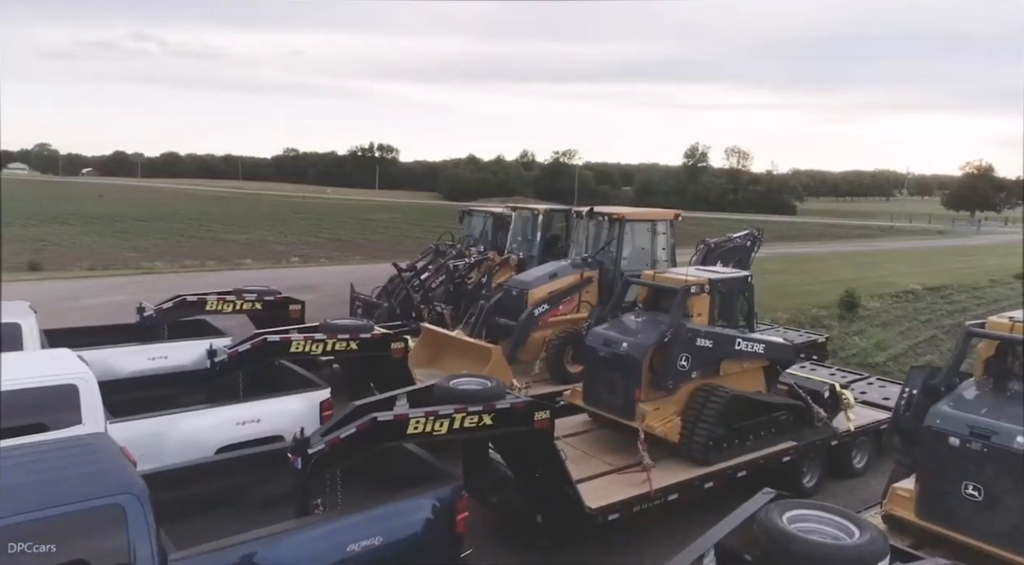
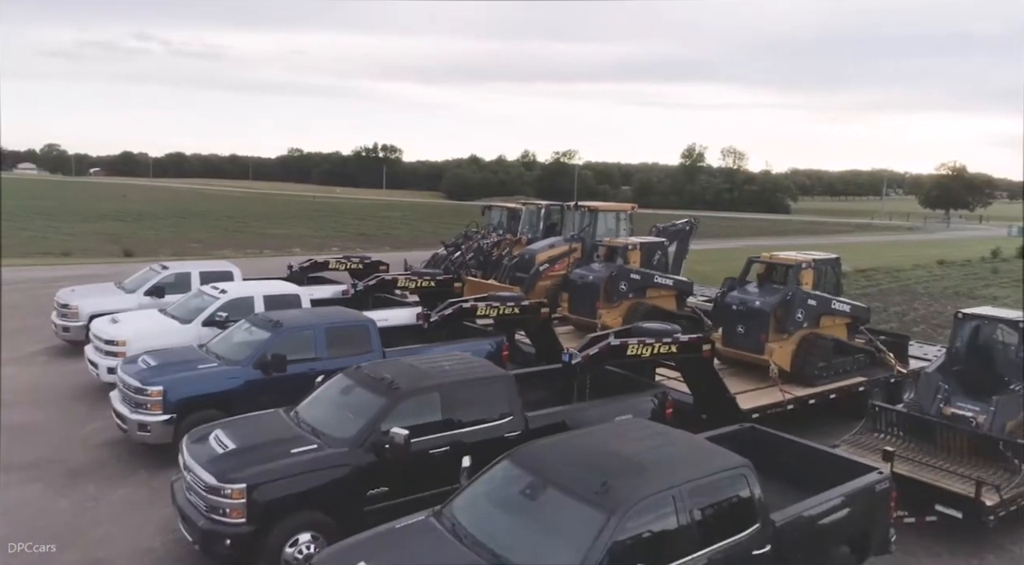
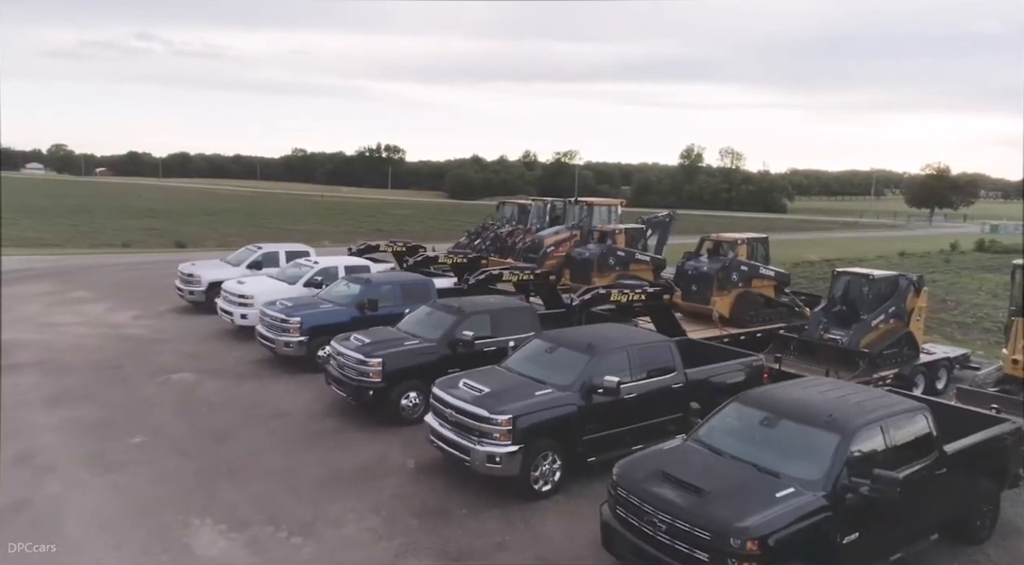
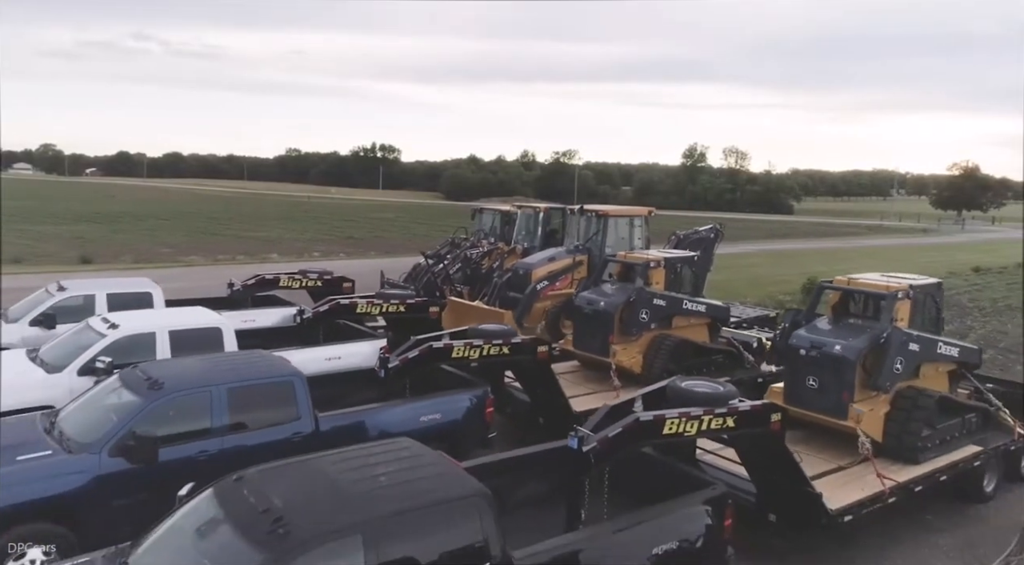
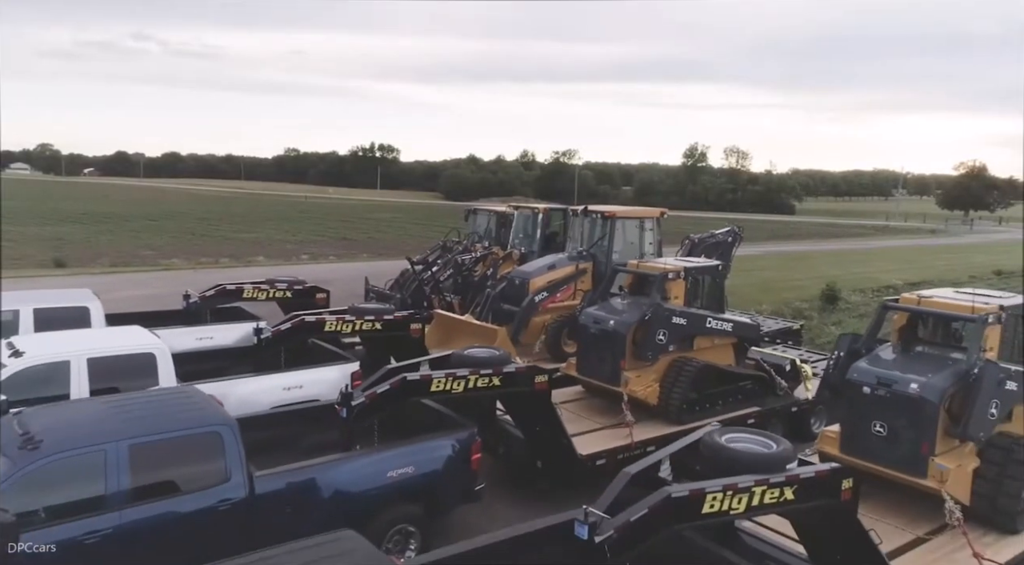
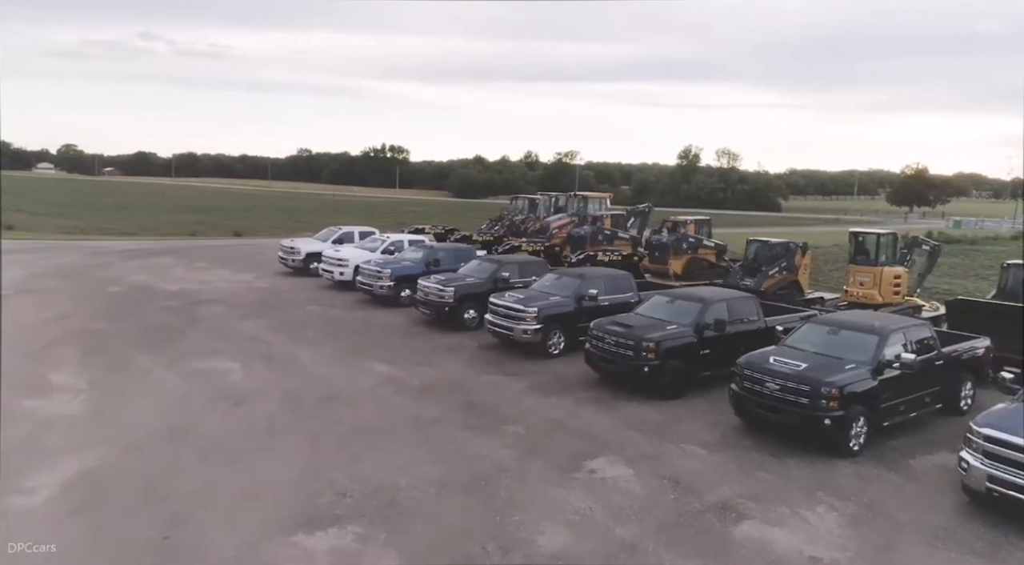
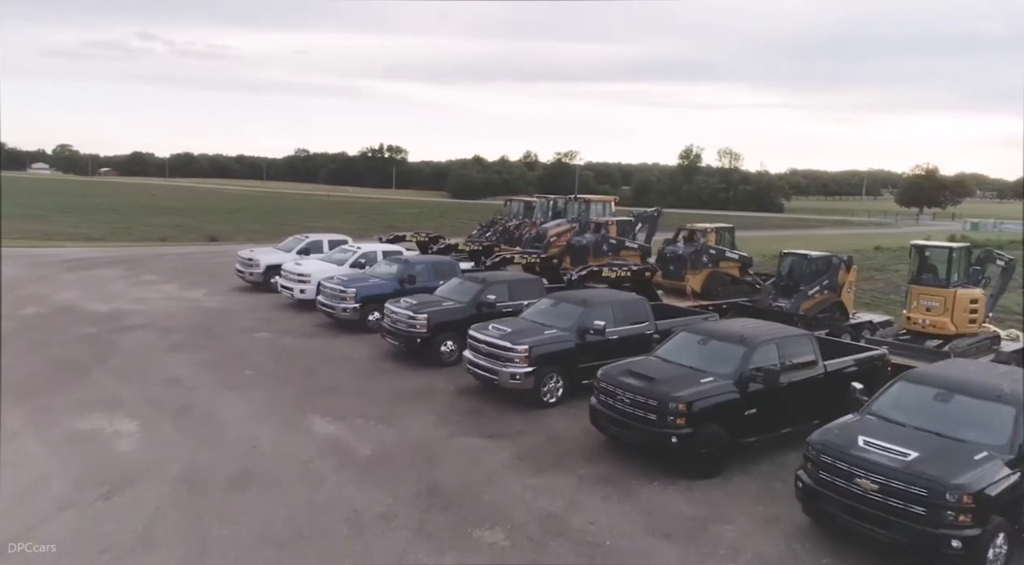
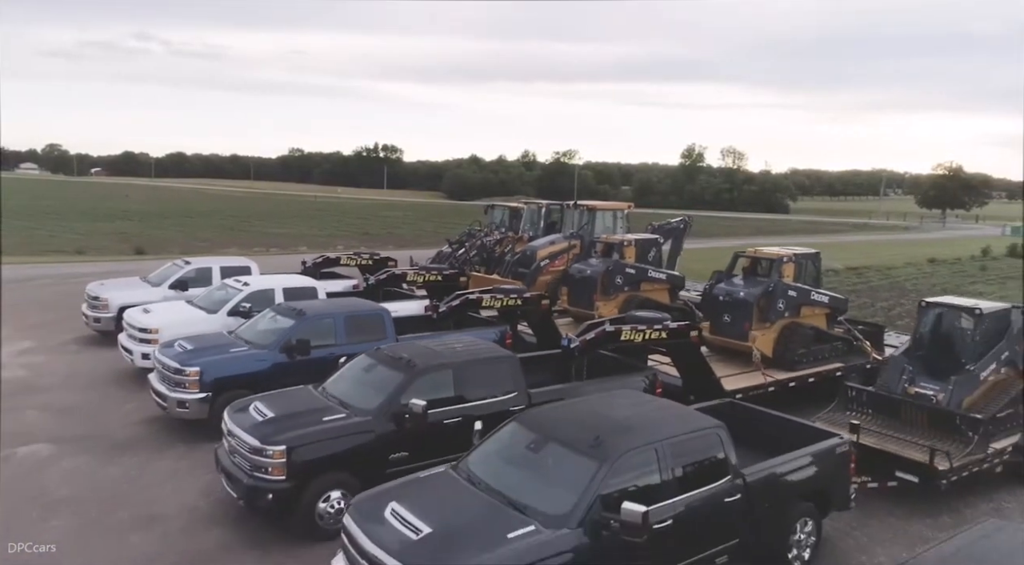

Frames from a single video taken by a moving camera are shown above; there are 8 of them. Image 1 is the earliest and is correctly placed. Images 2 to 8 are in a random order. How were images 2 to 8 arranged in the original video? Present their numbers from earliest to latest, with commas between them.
5, 4, 2, 8, 3, 7, 6
